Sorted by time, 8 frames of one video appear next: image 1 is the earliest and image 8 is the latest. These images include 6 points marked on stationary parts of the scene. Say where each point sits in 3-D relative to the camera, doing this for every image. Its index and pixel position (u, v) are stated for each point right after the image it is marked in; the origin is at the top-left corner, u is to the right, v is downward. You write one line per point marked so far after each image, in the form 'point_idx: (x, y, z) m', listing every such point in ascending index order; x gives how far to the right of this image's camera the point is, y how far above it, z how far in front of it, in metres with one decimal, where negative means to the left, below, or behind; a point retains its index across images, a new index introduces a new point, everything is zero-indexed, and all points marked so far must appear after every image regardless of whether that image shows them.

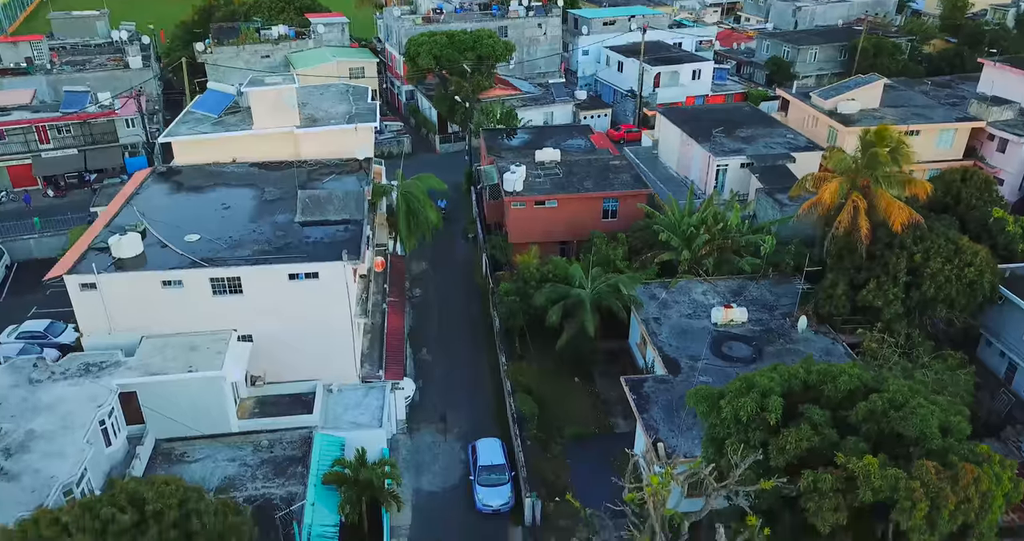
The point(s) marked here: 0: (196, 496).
0: (-7.2, -5.2, +15.1) m
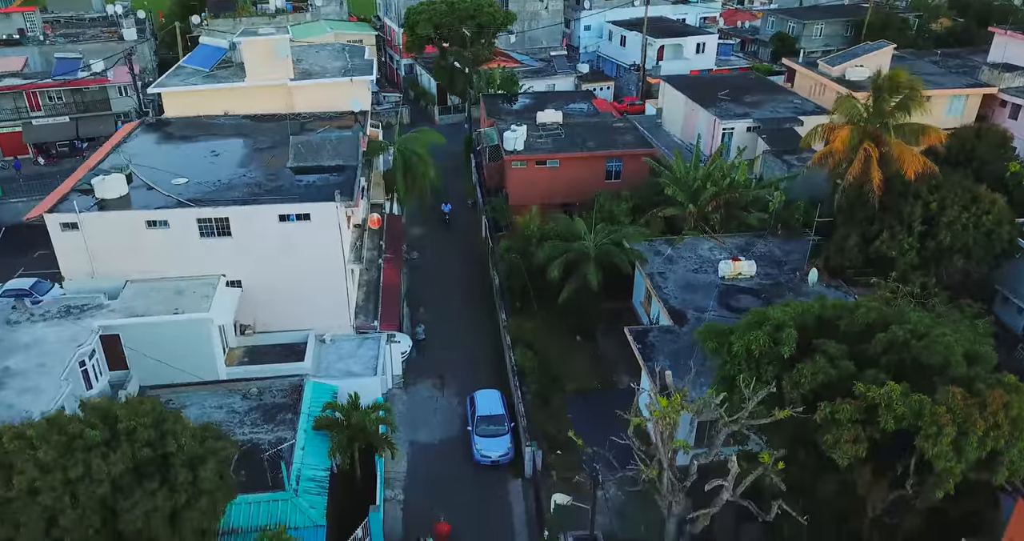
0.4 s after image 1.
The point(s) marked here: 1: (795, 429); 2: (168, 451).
0: (-7.3, -3.2, +14.1) m
1: (+7.6, -4.3, +17.6) m
2: (-7.1, -3.7, +13.5) m
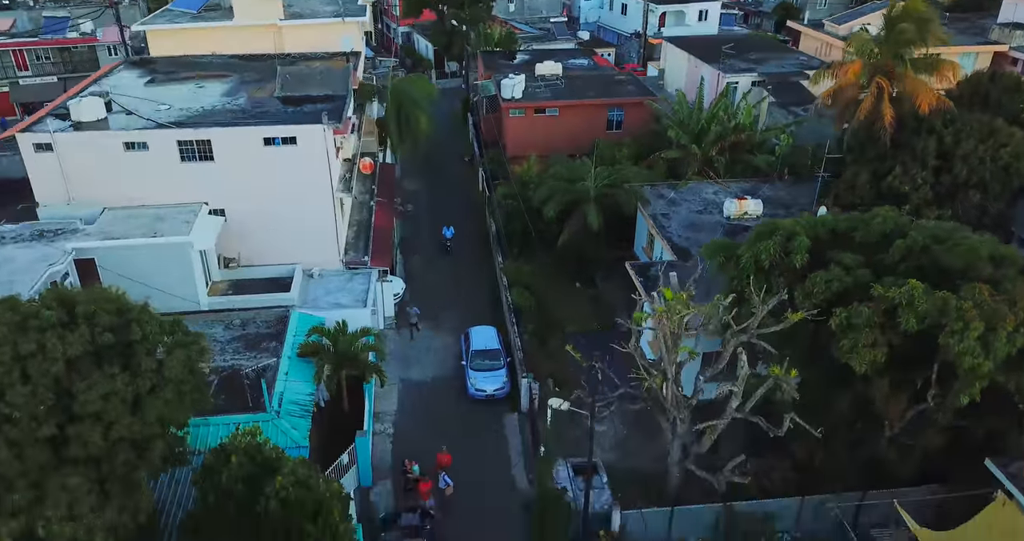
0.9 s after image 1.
0: (-7.4, -0.7, +13.1) m
1: (+7.4, -1.8, +16.6) m
2: (-7.2, -1.3, +12.5) m
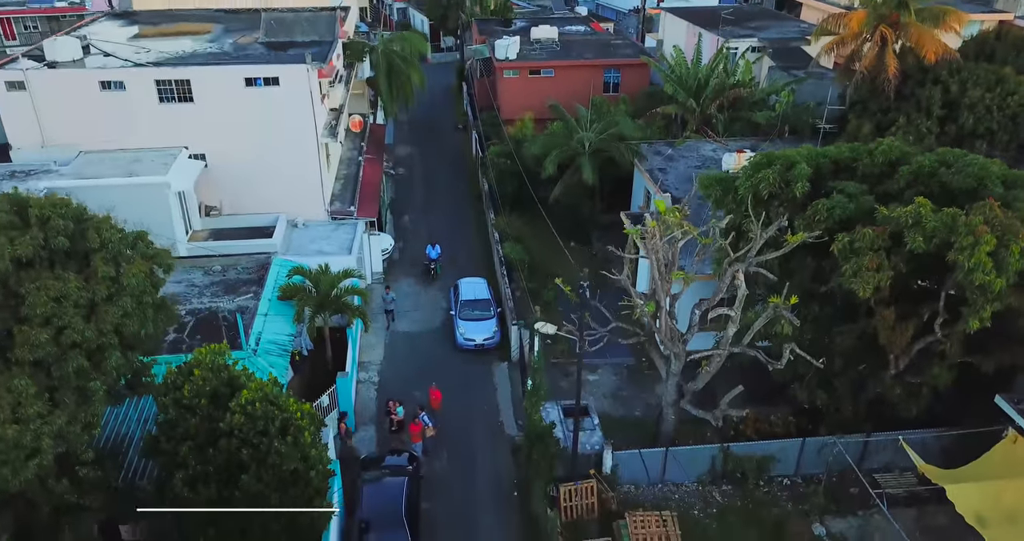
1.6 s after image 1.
0: (-7.7, +1.0, +12.3) m
1: (+7.1, -0.1, +15.8) m
2: (-7.6, +0.4, +11.7) m
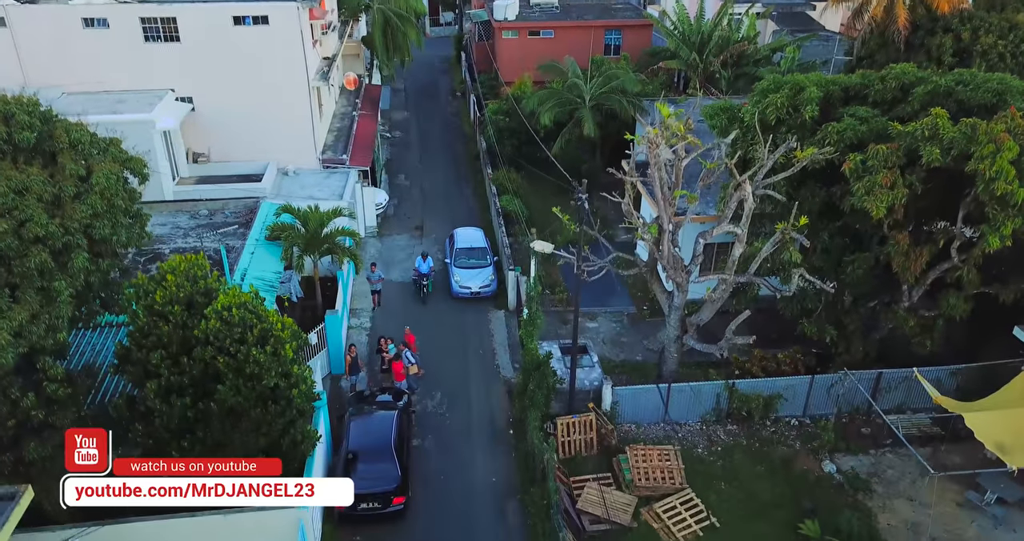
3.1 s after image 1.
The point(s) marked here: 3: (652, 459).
0: (-7.9, +2.7, +11.7) m
1: (+7.0, +1.5, +15.1) m
2: (-7.7, +2.1, +11.1) m
3: (+3.0, -4.0, +13.9) m
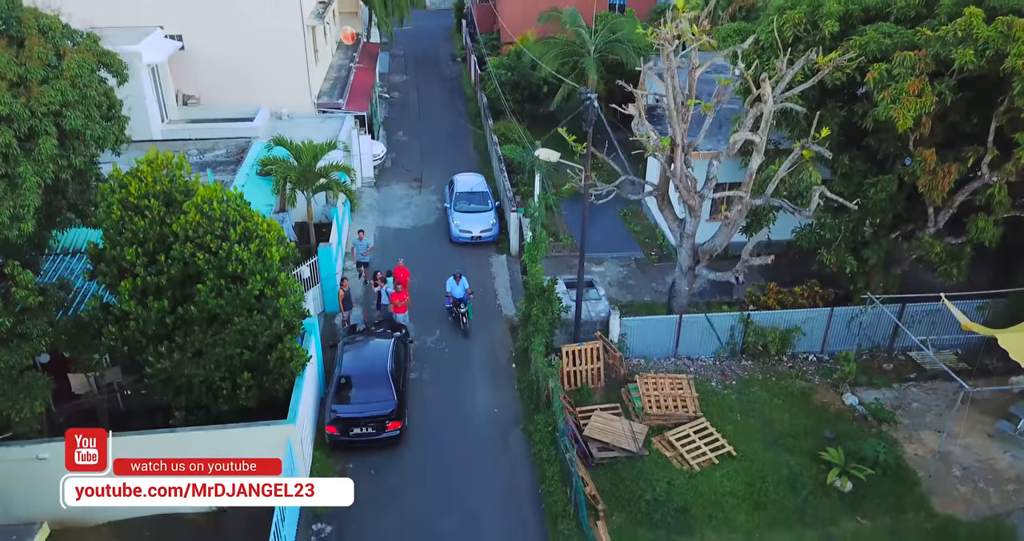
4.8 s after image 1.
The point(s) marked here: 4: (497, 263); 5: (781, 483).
0: (-7.8, +4.3, +10.9) m
1: (+7.1, +3.2, +14.3) m
2: (-7.6, +3.8, +10.3) m
3: (+3.0, -2.3, +13.1) m
4: (-0.4, +0.2, +18.6) m
5: (+4.8, -3.8, +11.7) m
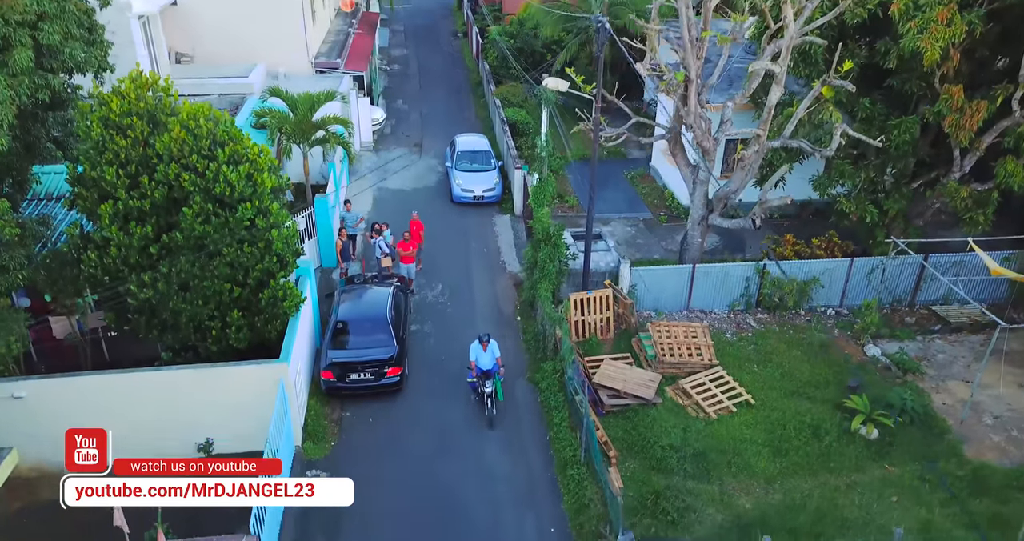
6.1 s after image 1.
0: (-7.7, +5.4, +10.2) m
1: (+7.2, +4.3, +13.6) m
2: (-7.5, +4.9, +9.6) m
3: (+3.1, -1.2, +12.5) m
4: (-0.3, +1.3, +17.9) m
5: (+4.9, -2.7, +11.1) m
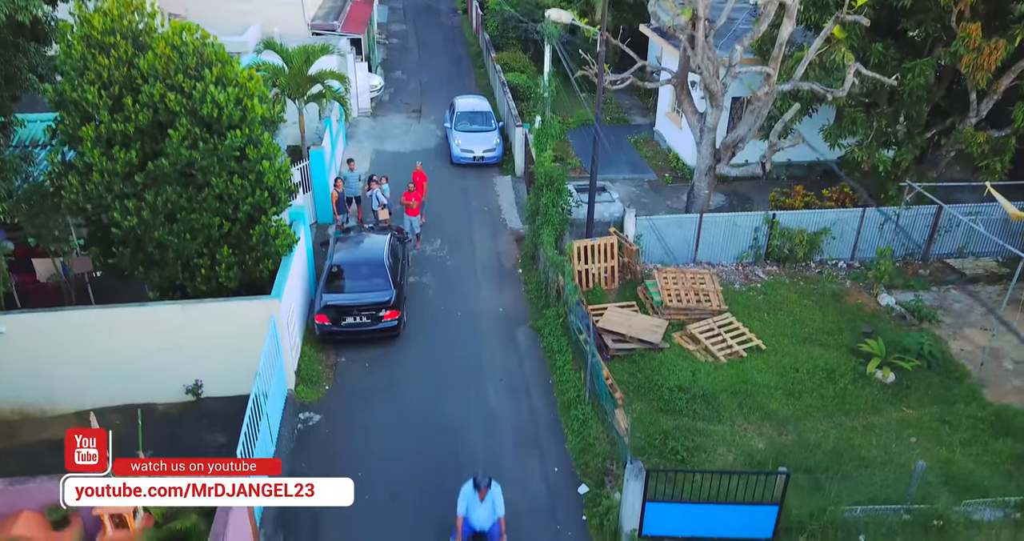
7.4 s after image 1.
0: (-7.7, +6.4, +9.8) m
1: (+7.2, +5.3, +13.2) m
2: (-7.5, +5.8, +9.2) m
3: (+3.2, -0.2, +12.0) m
4: (-0.3, +2.3, +17.5) m
5: (+4.9, -1.7, +10.6) m
